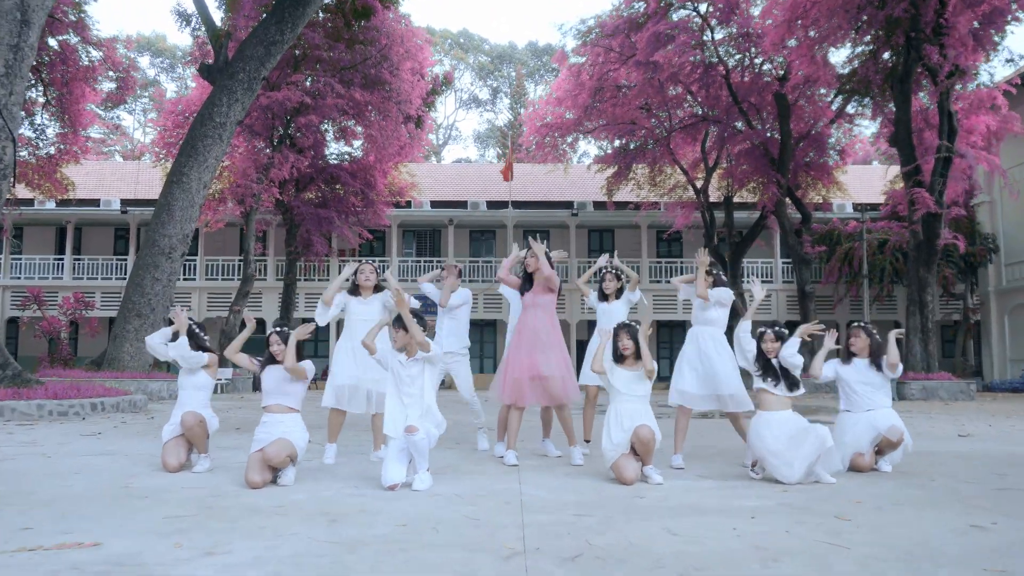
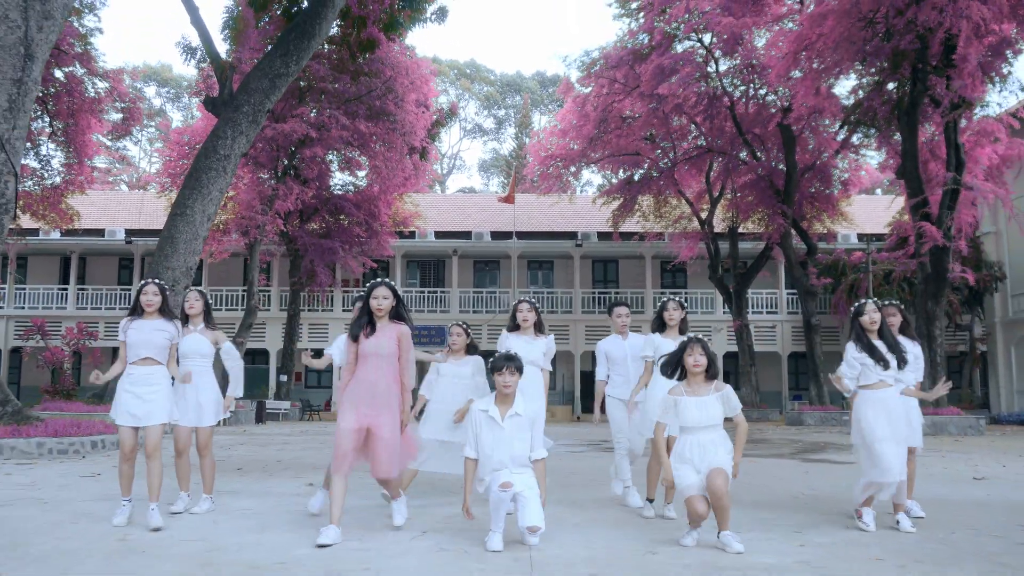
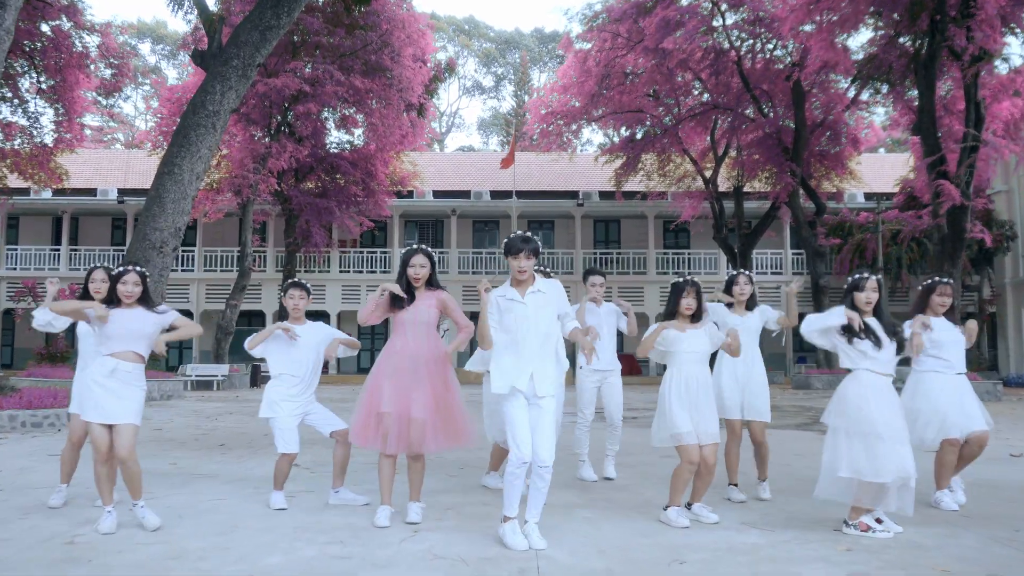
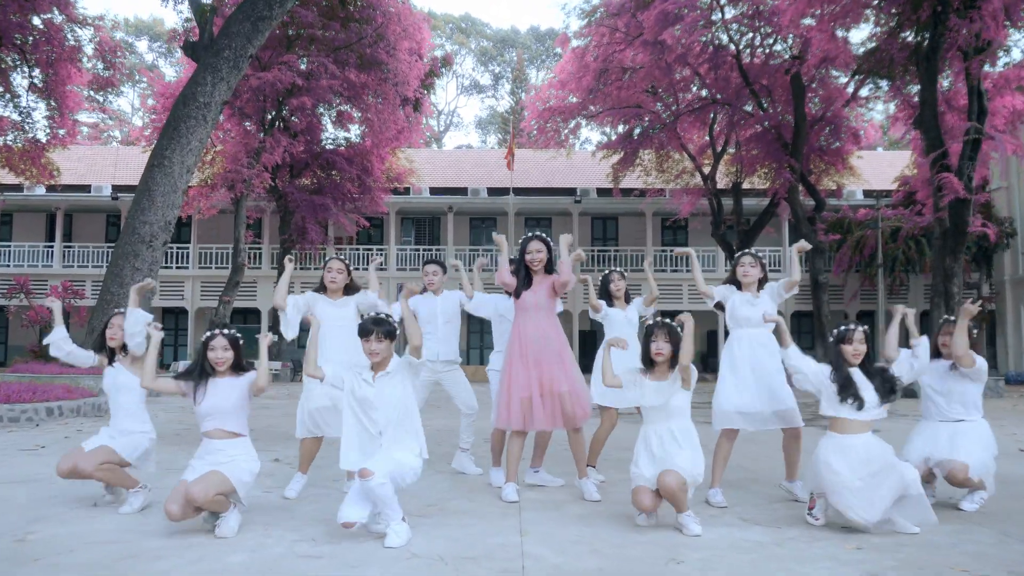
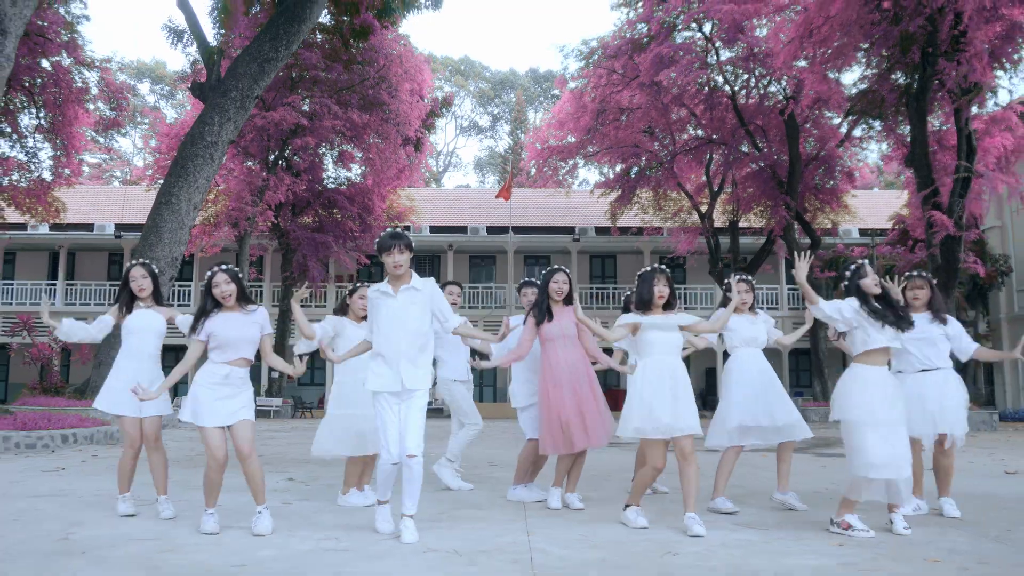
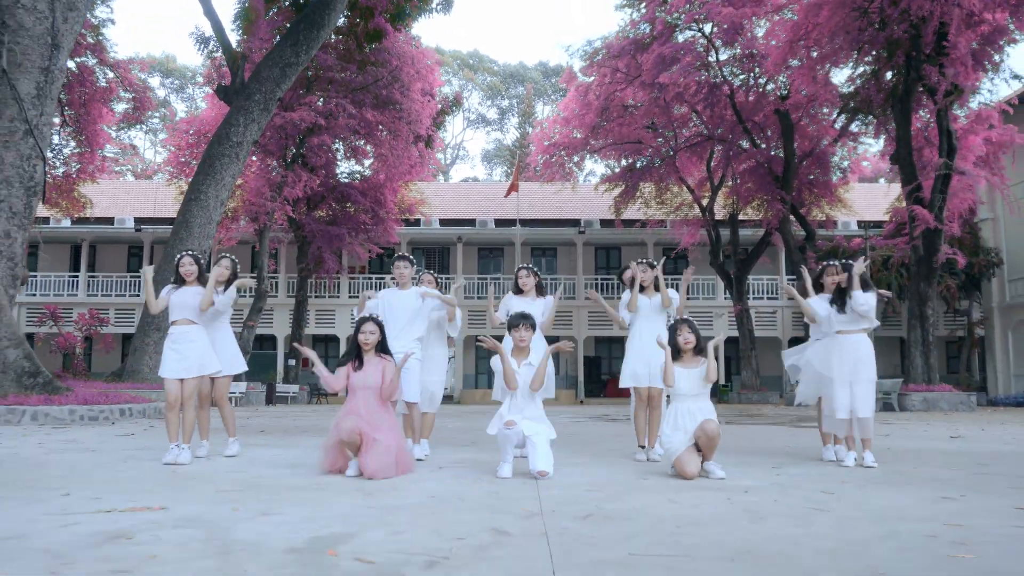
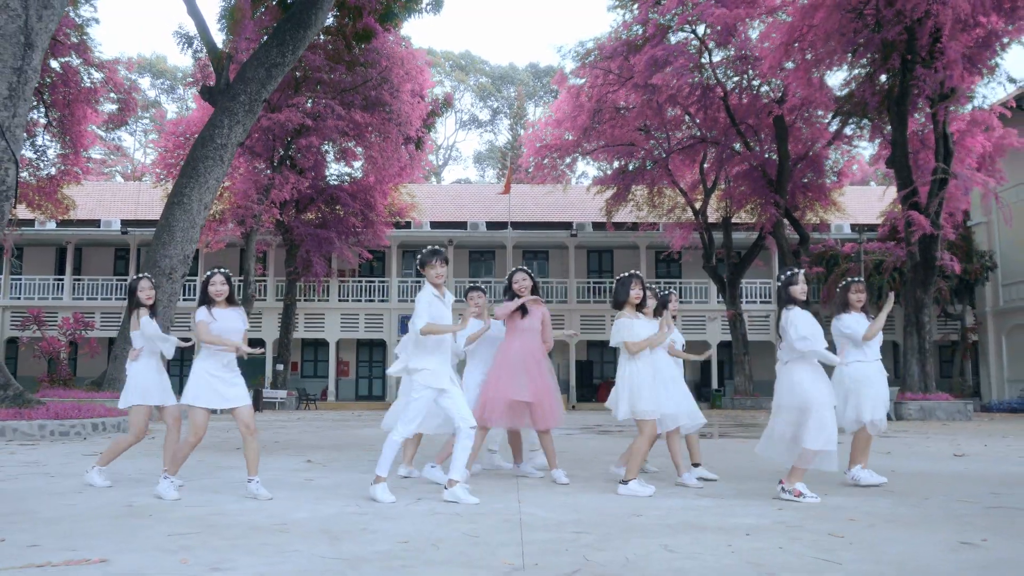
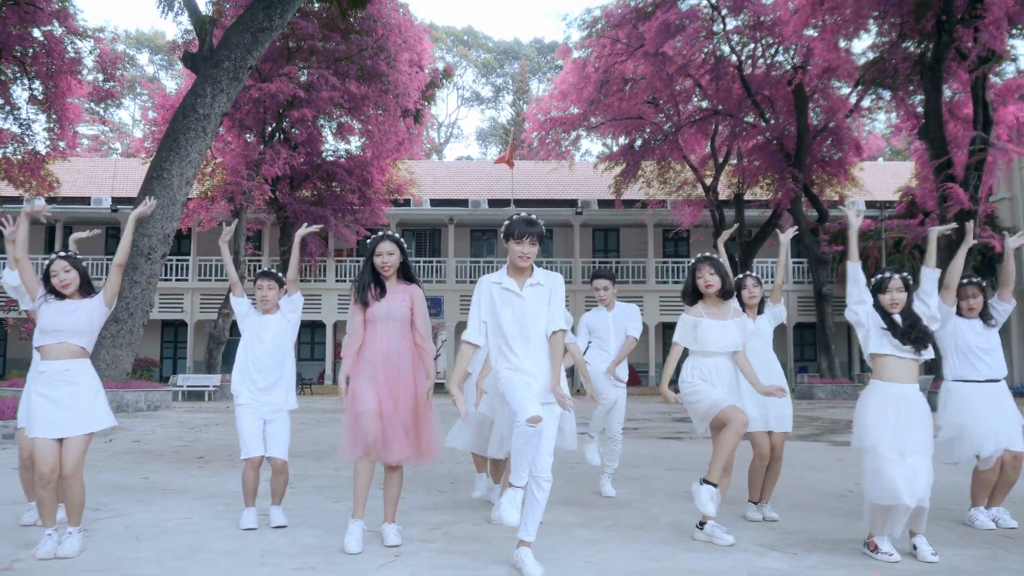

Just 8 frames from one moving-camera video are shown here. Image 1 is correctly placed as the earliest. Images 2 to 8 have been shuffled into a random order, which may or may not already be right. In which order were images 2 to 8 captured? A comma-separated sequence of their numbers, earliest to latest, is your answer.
4, 5, 7, 3, 8, 2, 6
